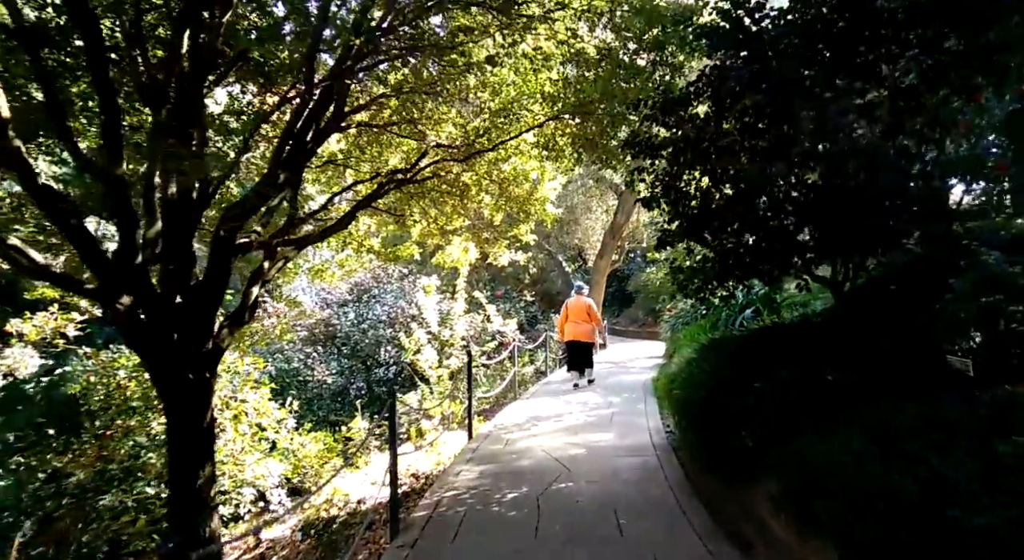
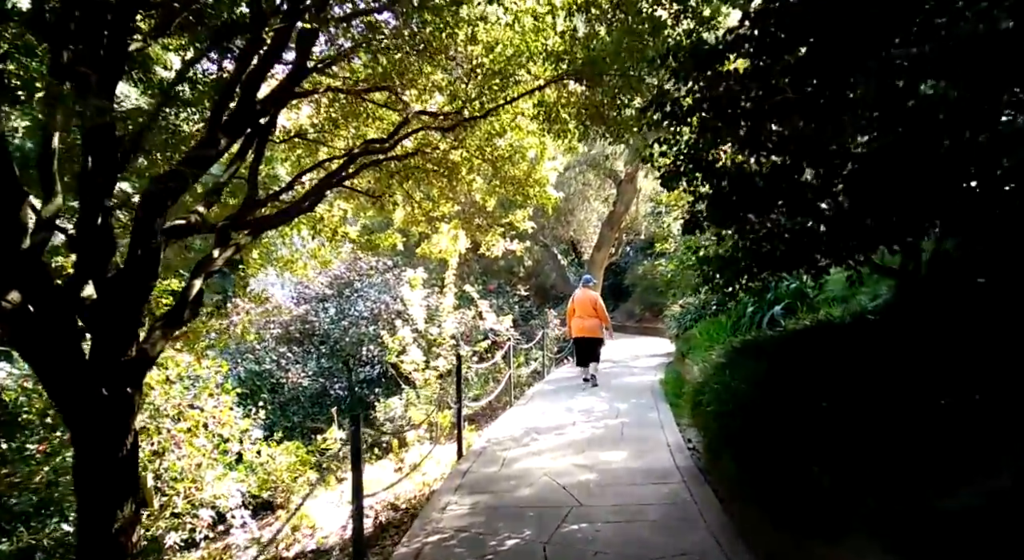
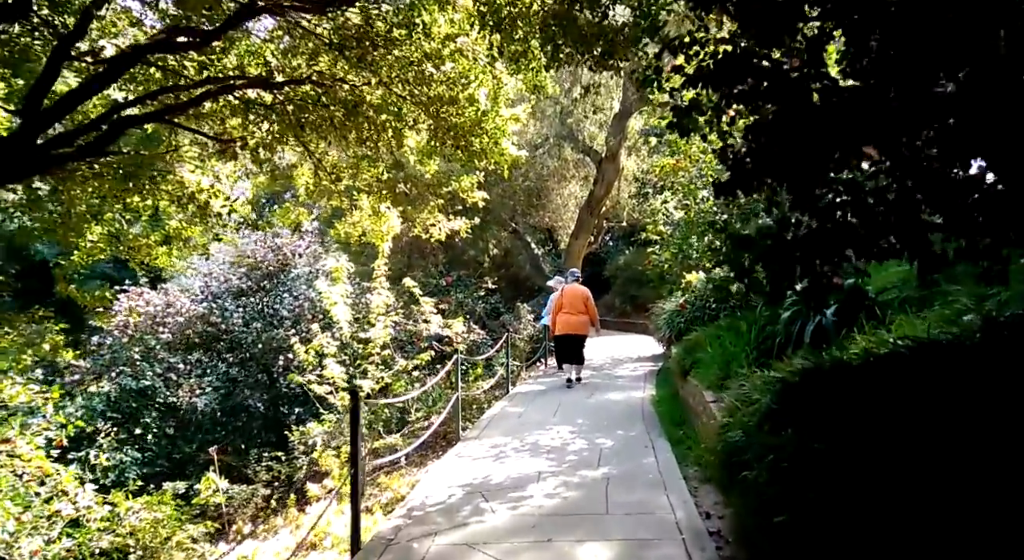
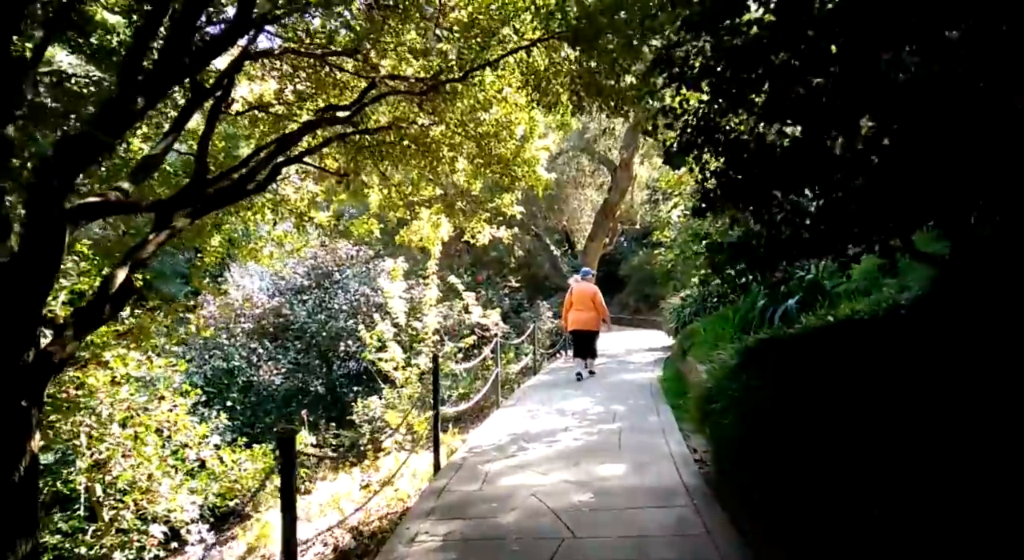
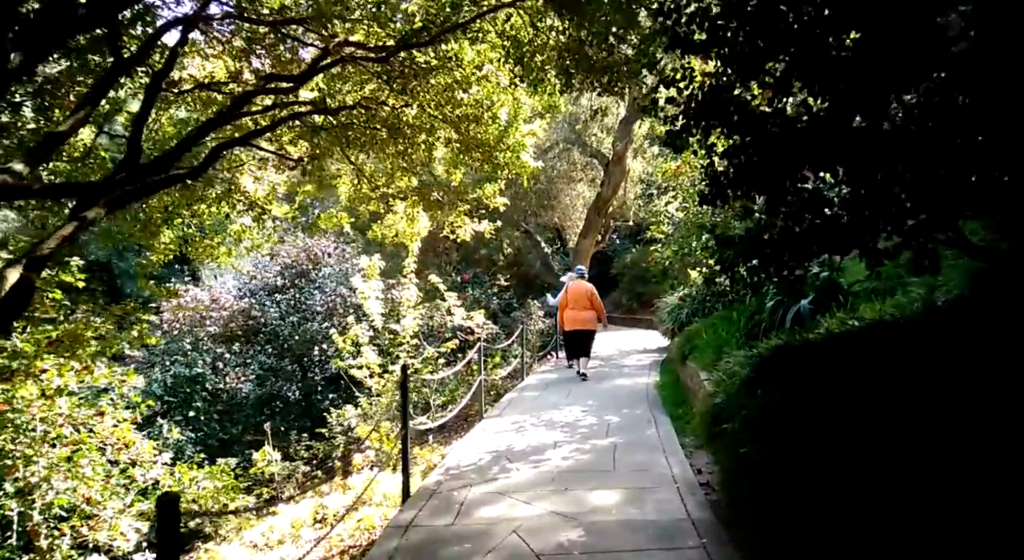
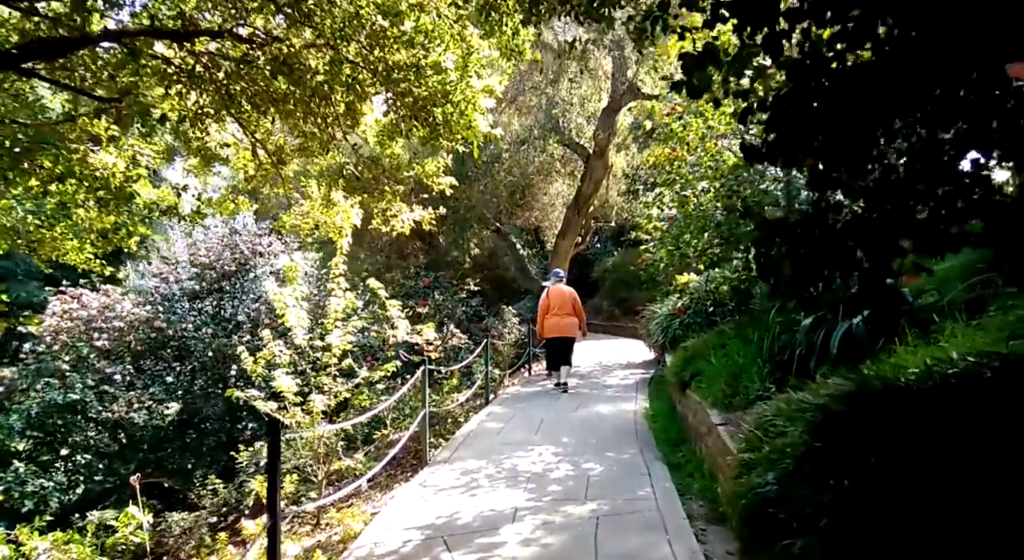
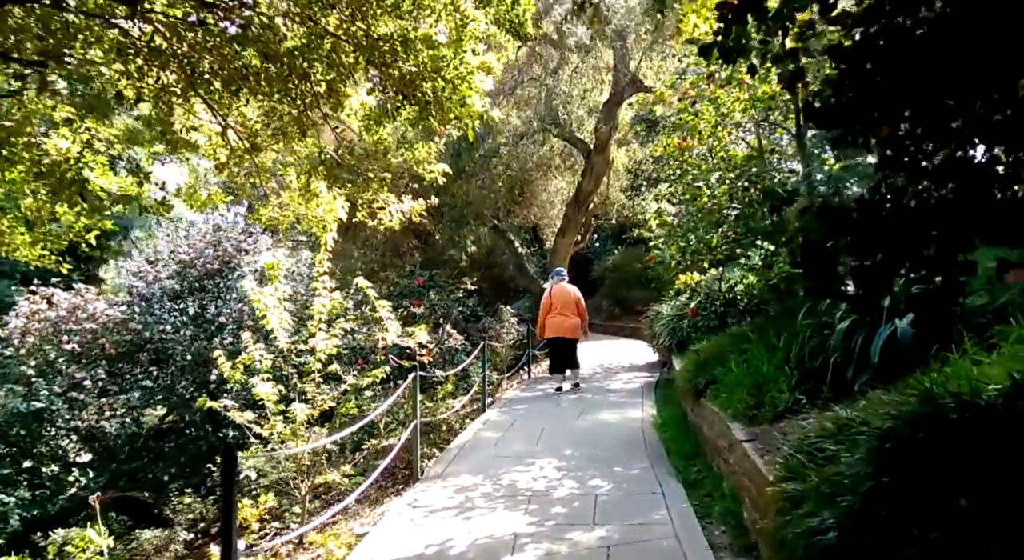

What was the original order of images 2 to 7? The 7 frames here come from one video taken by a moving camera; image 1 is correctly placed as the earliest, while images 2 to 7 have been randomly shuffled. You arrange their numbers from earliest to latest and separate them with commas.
2, 4, 5, 3, 6, 7
